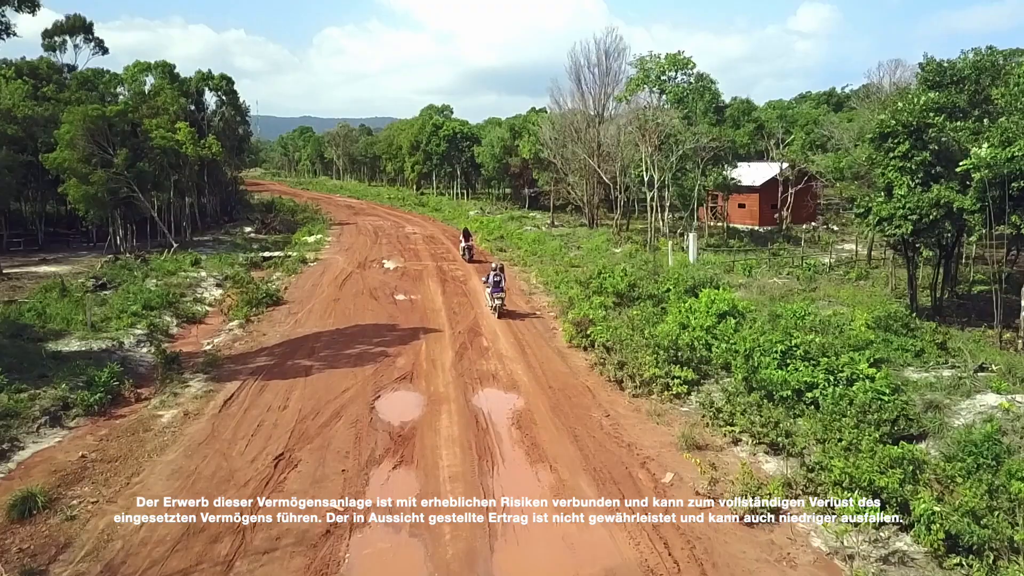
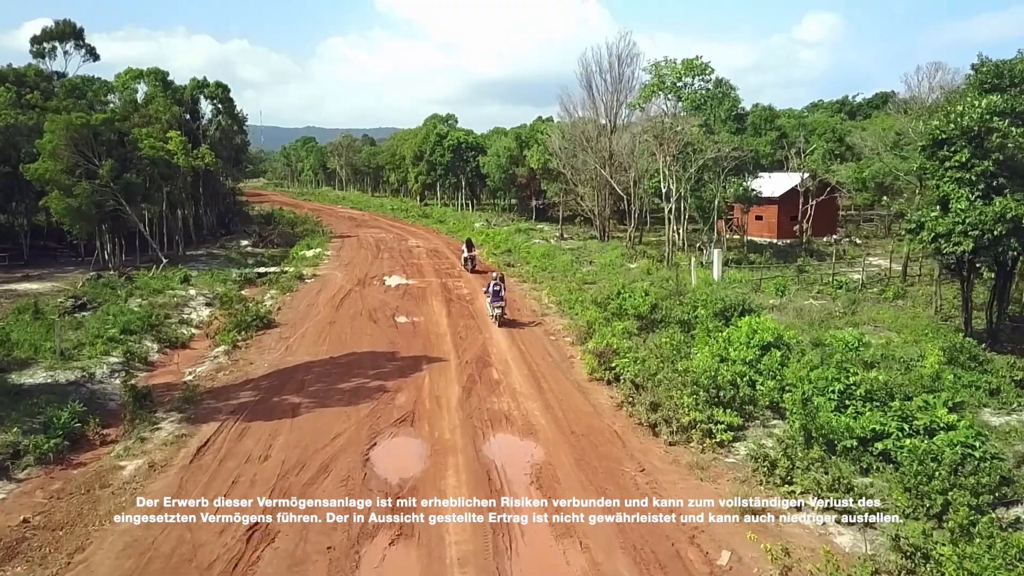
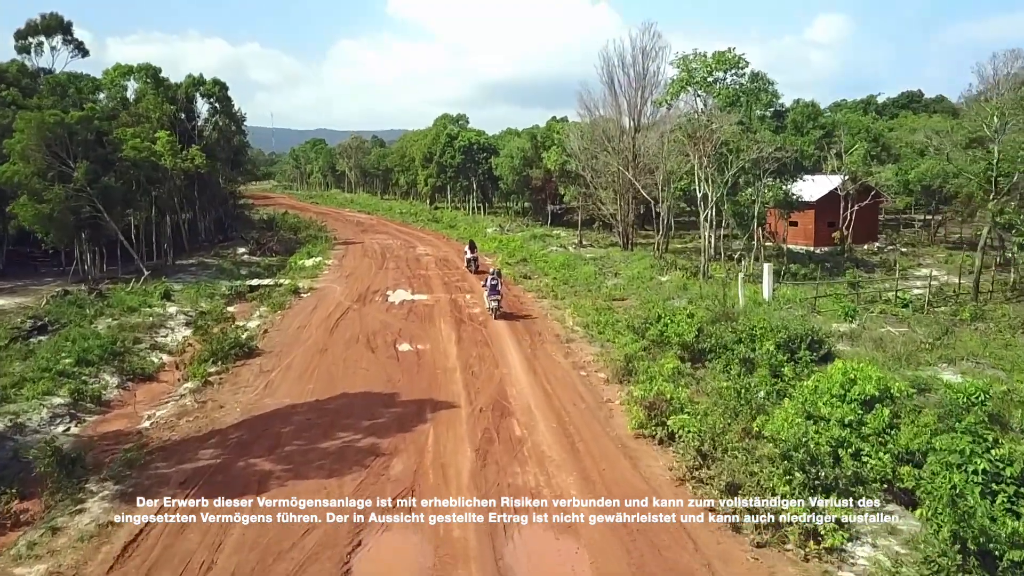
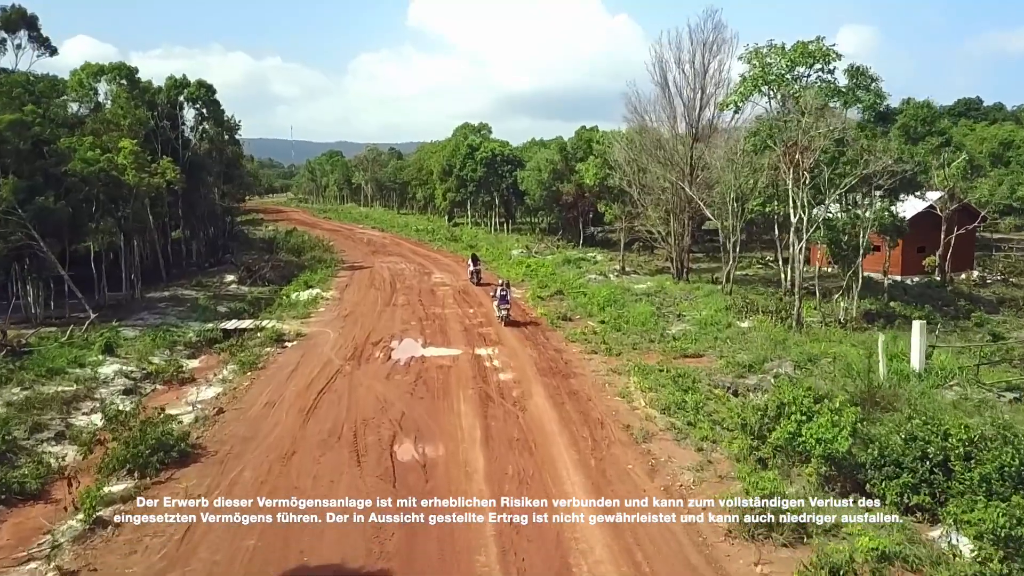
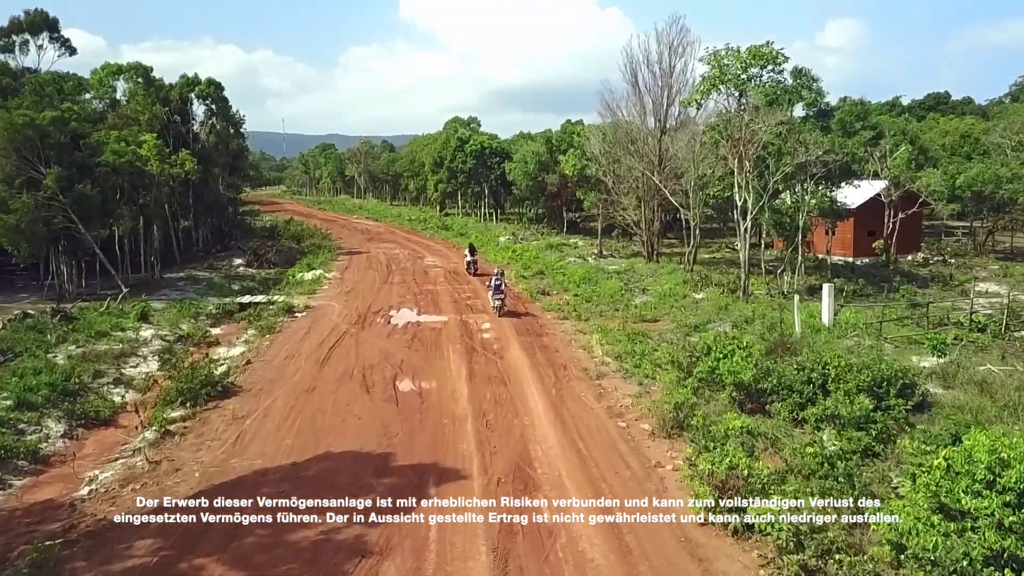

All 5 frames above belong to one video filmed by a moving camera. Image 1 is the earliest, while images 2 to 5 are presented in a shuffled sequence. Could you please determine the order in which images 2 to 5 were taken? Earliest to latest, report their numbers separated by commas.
2, 3, 5, 4
